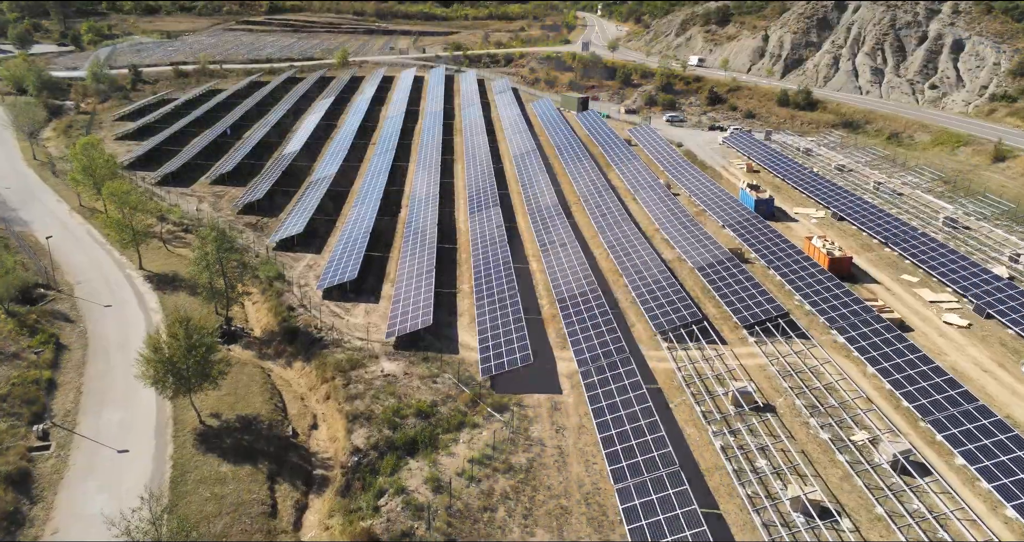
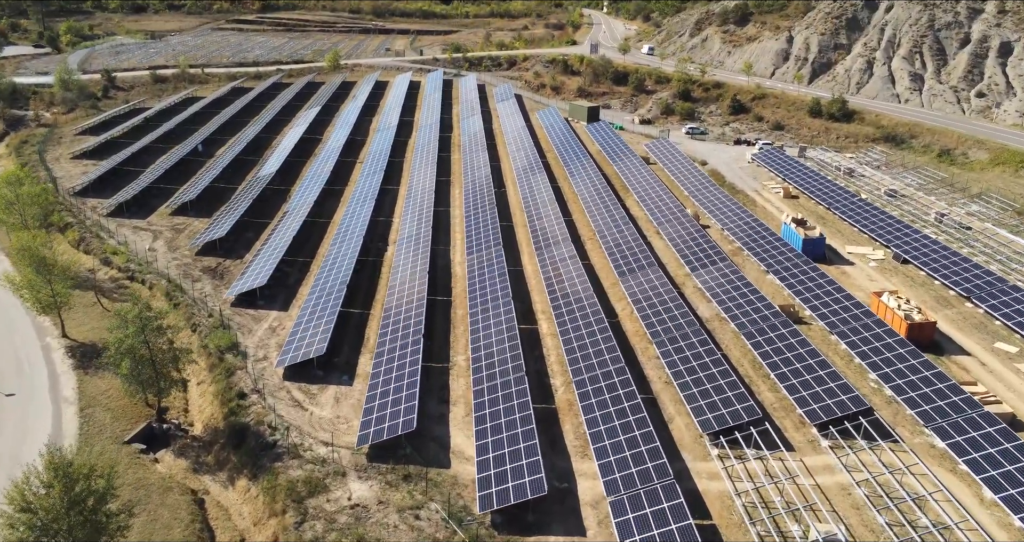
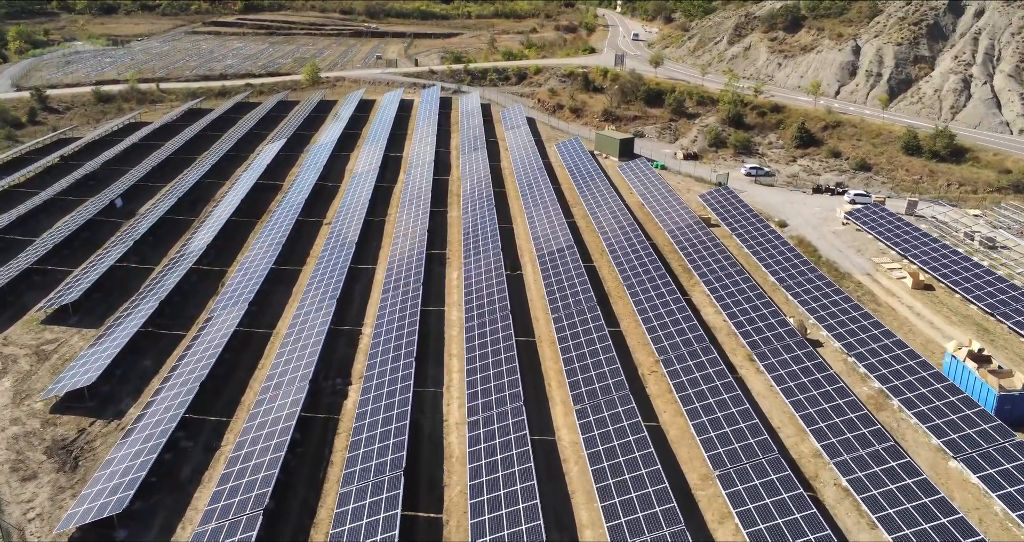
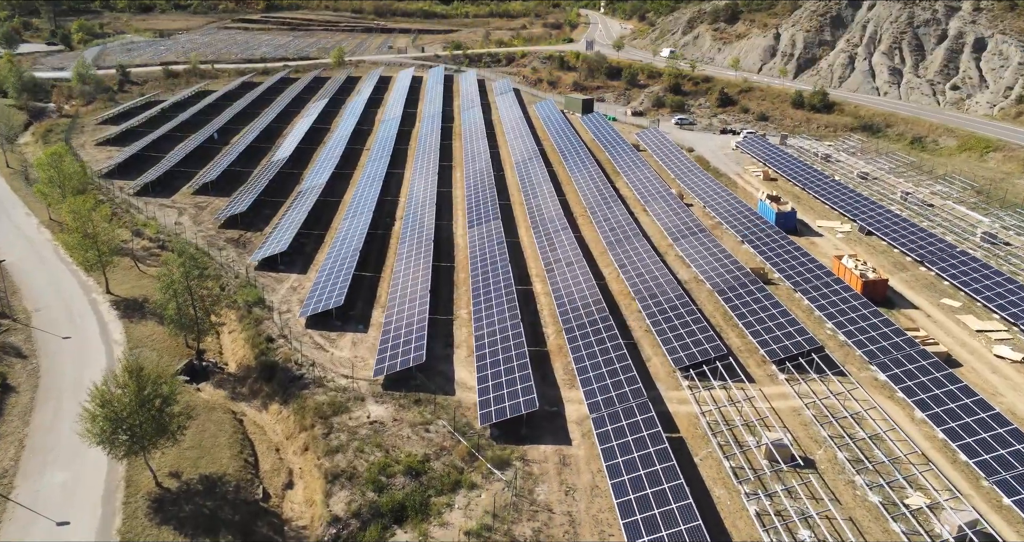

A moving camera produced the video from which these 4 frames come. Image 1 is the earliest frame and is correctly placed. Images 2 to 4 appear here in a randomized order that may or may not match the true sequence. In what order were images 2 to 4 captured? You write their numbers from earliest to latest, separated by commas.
4, 2, 3
